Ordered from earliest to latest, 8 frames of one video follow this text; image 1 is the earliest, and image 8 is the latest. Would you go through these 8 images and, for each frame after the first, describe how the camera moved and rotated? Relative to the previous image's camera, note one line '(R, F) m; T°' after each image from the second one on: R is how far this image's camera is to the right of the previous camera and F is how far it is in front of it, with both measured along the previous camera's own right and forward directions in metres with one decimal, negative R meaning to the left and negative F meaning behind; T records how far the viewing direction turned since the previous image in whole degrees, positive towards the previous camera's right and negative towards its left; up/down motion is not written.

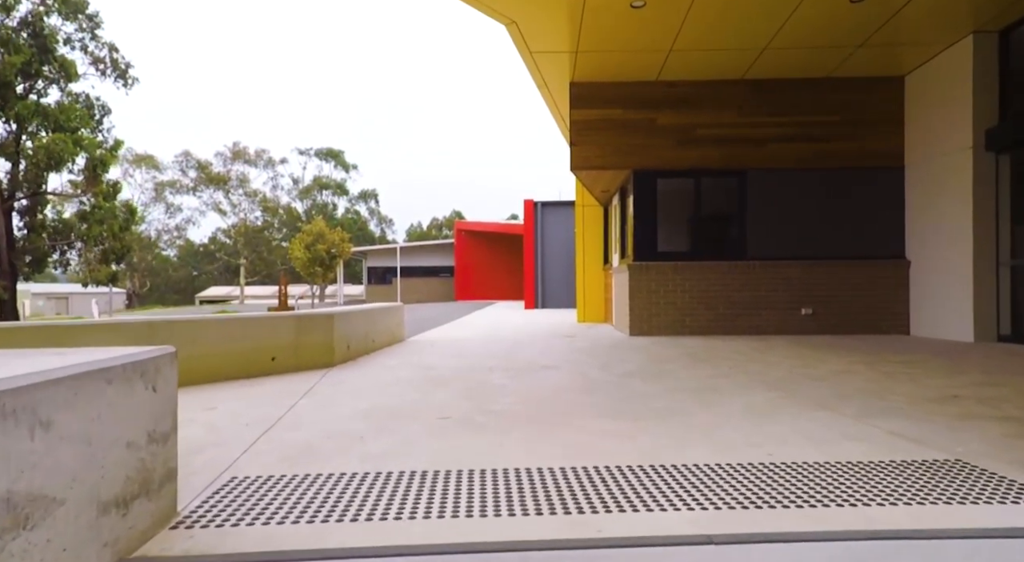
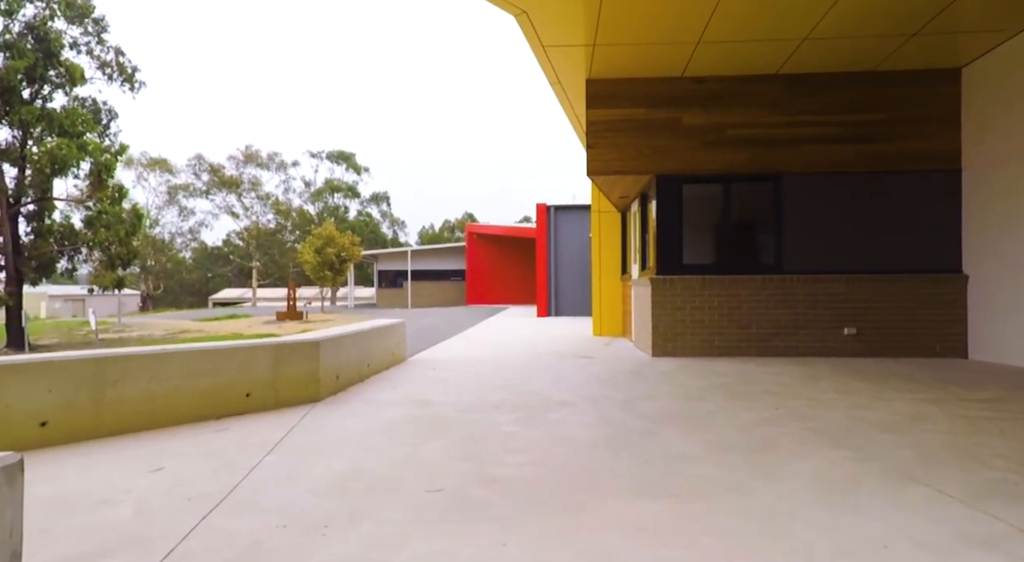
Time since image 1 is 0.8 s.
(0.0, +0.7) m; -1°
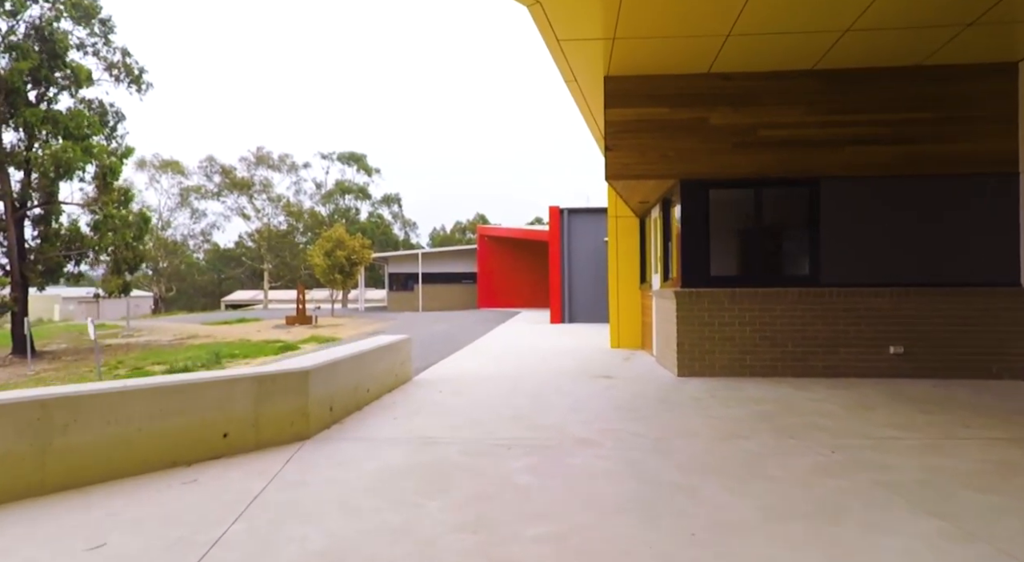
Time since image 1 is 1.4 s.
(0.0, +0.5) m; -1°
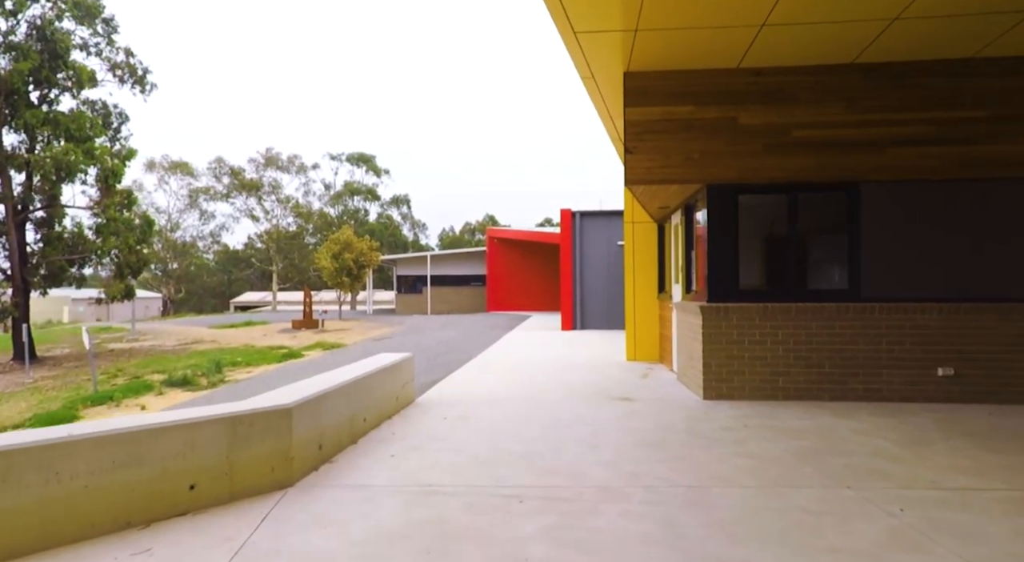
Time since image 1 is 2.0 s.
(0.0, +0.5) m; -1°
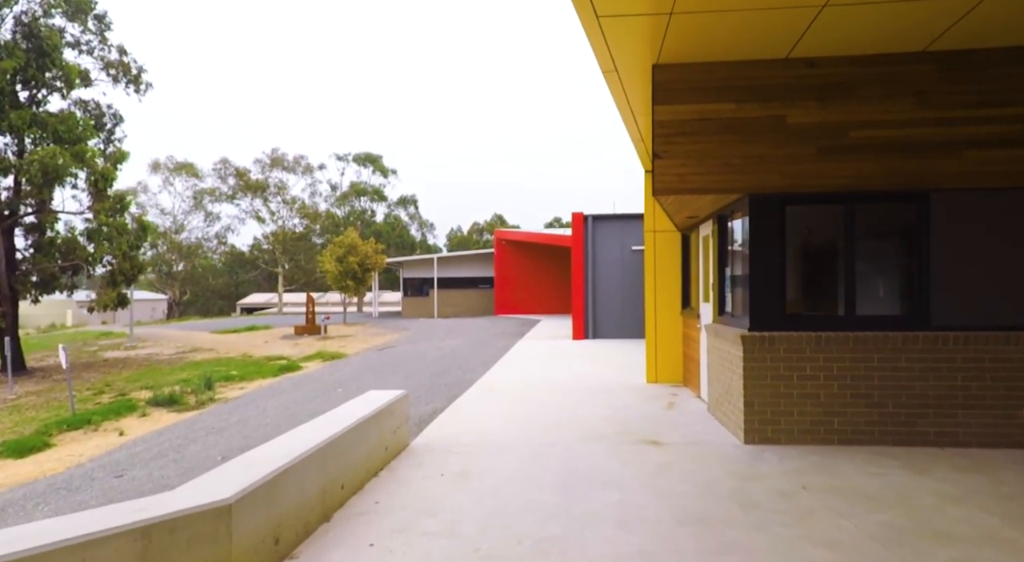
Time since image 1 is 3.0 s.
(0.0, +0.9) m; -1°
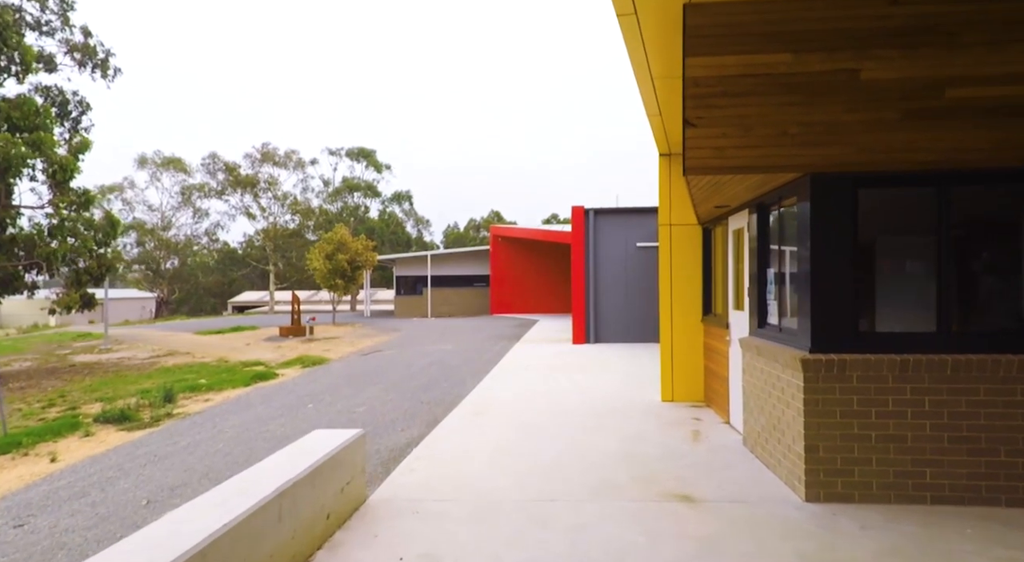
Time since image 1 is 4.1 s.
(+0.1, +1.3) m; 0°
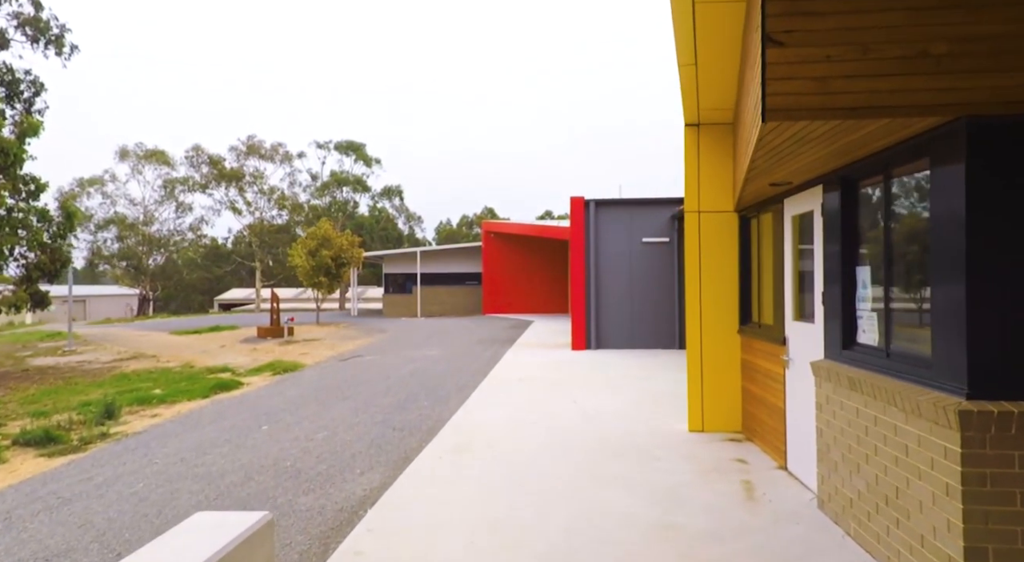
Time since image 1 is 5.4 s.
(0.0, +1.5) m; +1°
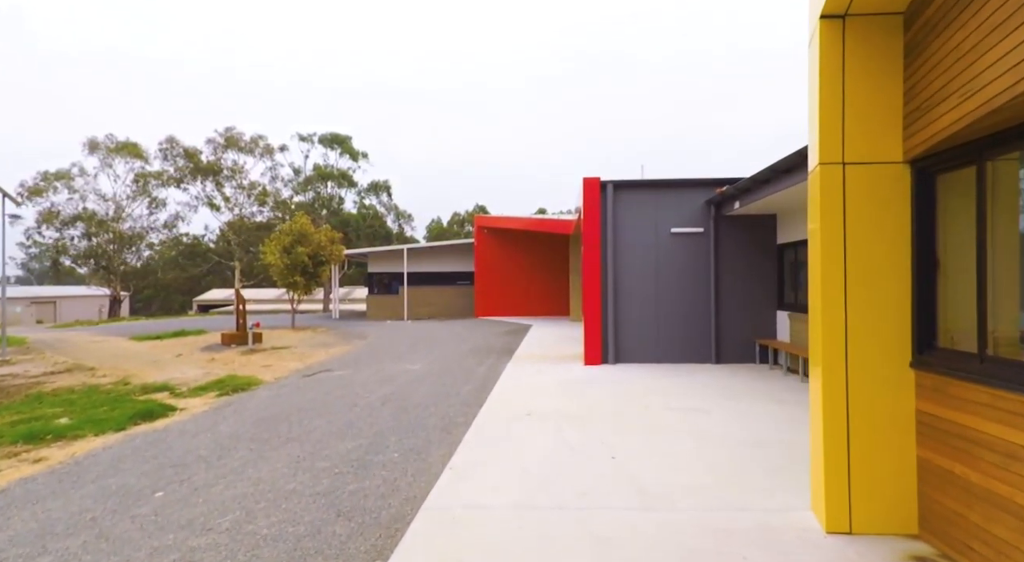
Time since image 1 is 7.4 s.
(-0.2, +2.5) m; +1°
